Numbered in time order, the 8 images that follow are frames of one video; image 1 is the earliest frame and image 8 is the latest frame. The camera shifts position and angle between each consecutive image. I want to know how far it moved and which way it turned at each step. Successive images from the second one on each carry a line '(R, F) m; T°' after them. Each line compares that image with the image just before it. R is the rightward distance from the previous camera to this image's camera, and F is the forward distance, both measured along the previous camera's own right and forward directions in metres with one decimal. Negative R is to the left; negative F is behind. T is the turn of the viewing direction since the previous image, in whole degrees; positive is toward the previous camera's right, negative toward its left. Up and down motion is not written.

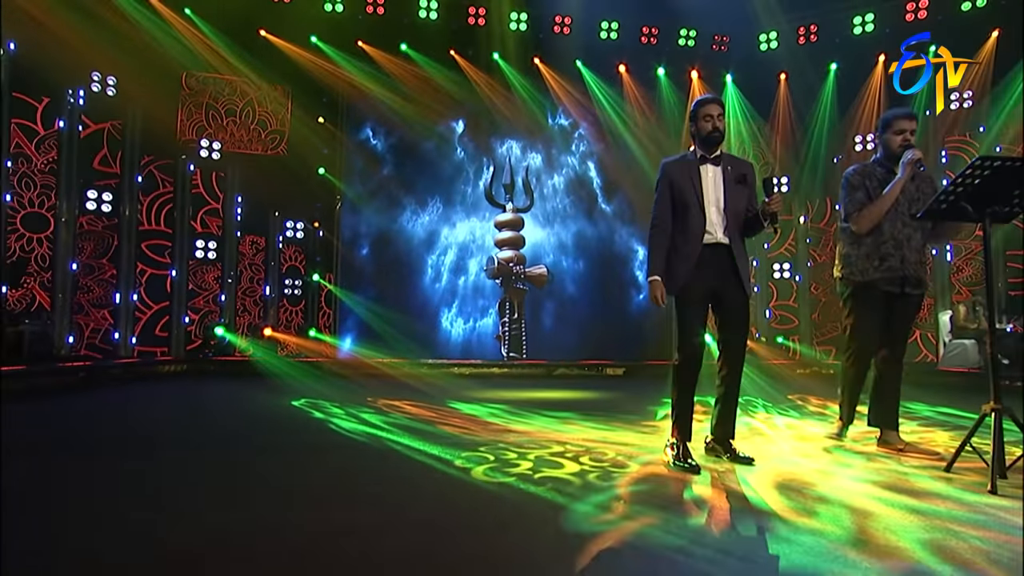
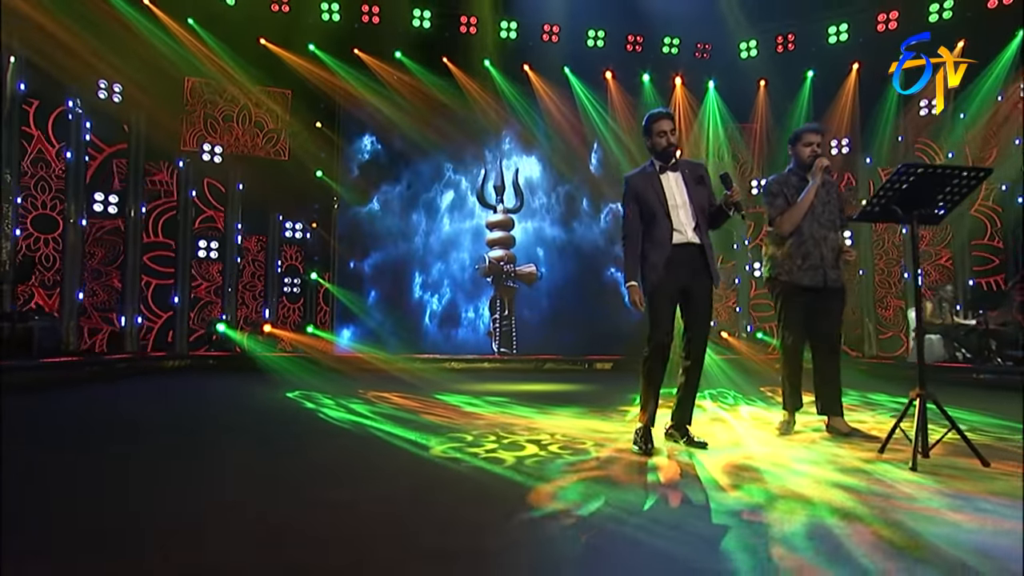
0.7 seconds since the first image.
(+0.1, -0.3) m; 0°
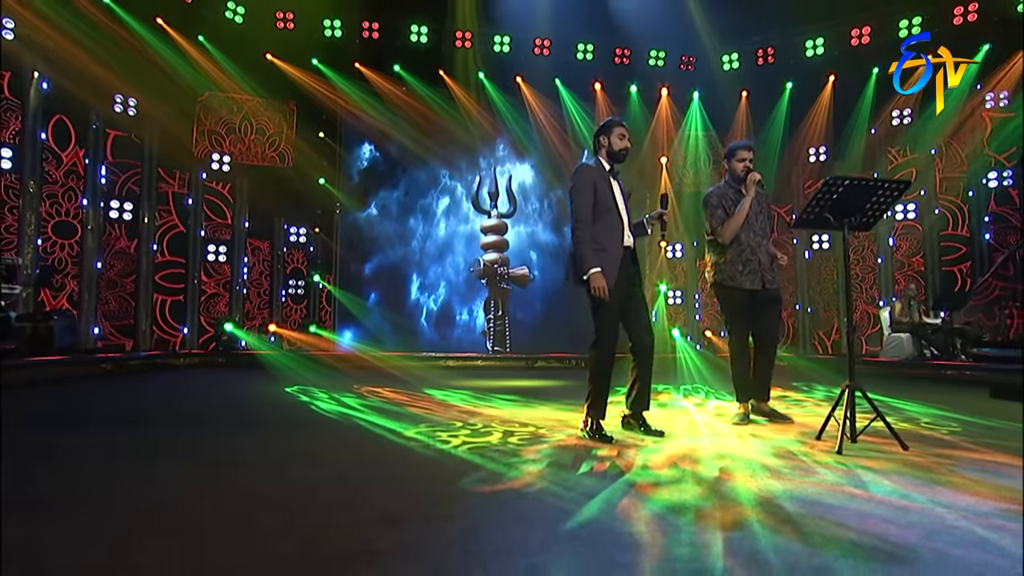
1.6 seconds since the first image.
(+0.2, -0.4) m; -1°
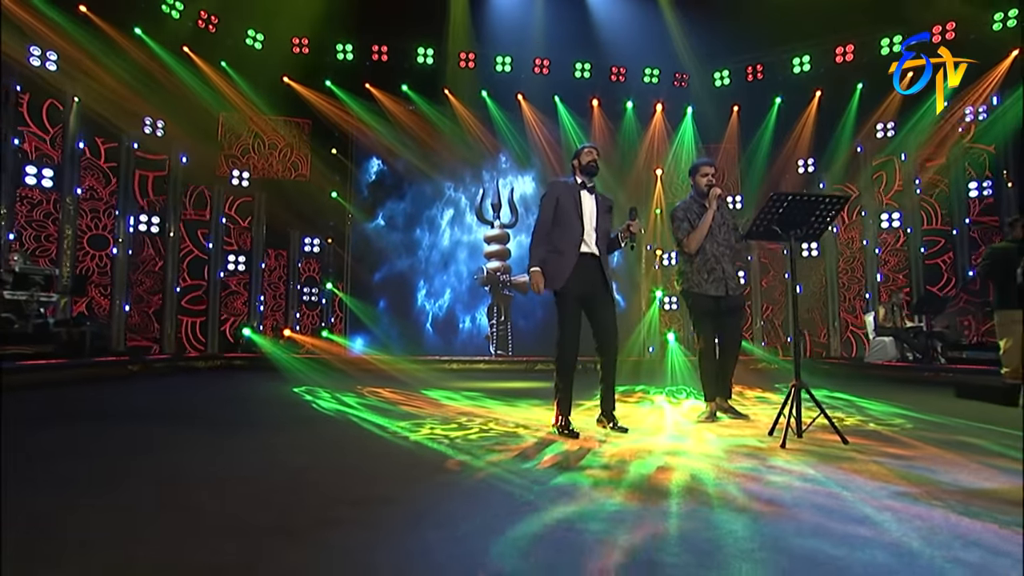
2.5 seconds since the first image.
(+0.3, -0.5) m; -2°
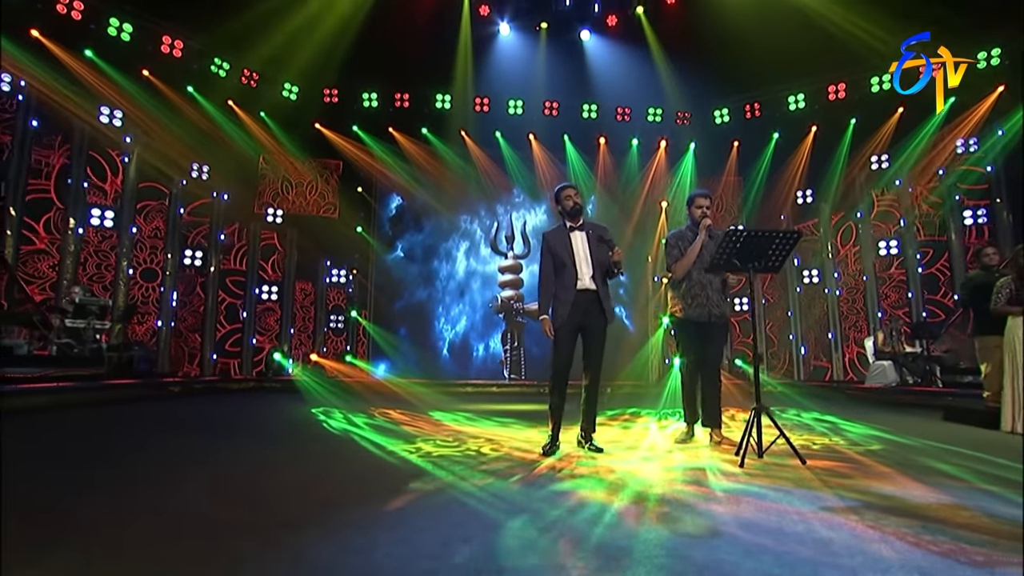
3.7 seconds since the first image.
(+0.4, -0.5) m; -4°
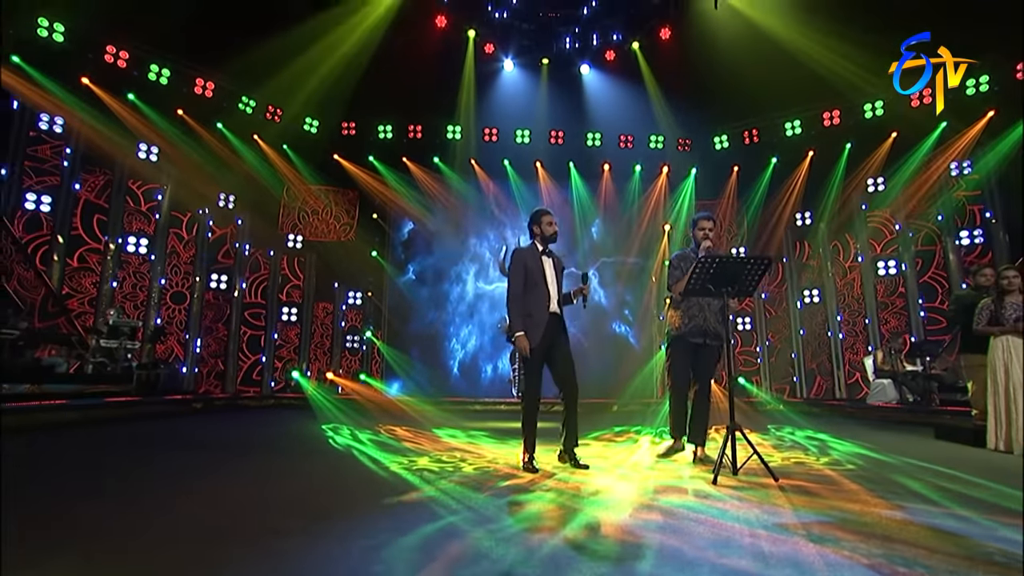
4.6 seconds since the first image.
(+0.3, -0.4) m; -2°
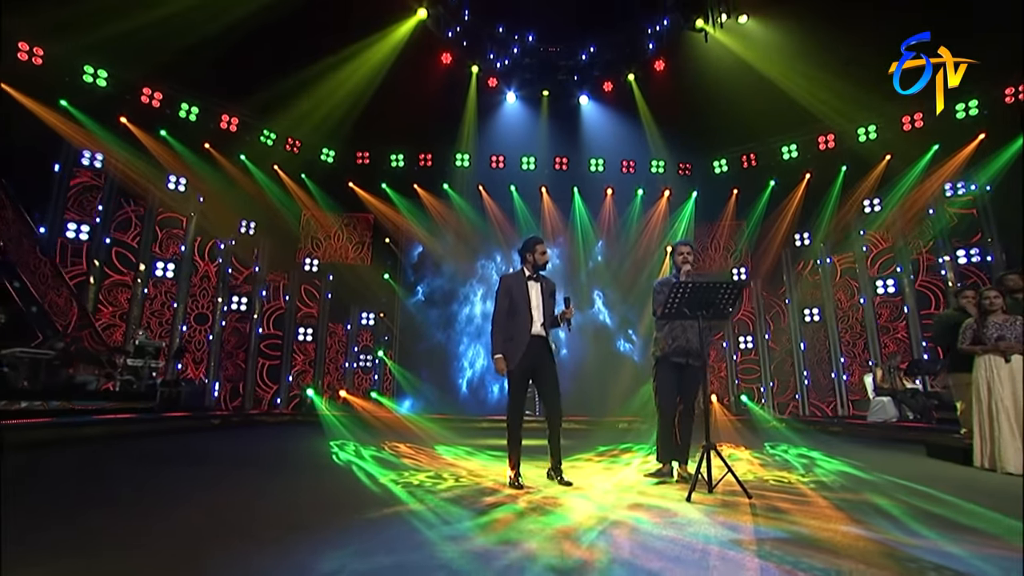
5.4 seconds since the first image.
(+0.3, -0.3) m; -2°
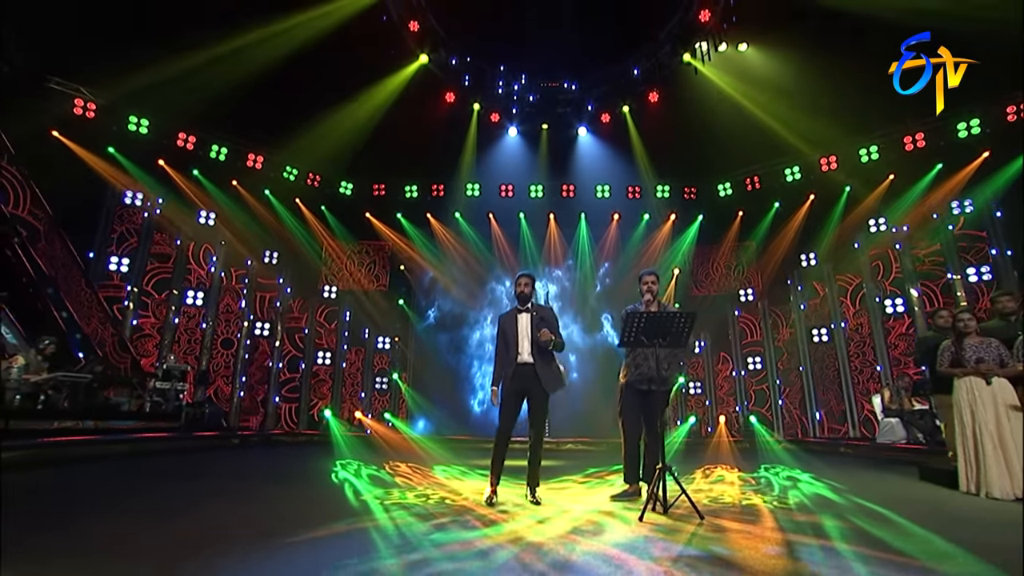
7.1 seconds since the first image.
(+0.7, -0.3) m; -4°
